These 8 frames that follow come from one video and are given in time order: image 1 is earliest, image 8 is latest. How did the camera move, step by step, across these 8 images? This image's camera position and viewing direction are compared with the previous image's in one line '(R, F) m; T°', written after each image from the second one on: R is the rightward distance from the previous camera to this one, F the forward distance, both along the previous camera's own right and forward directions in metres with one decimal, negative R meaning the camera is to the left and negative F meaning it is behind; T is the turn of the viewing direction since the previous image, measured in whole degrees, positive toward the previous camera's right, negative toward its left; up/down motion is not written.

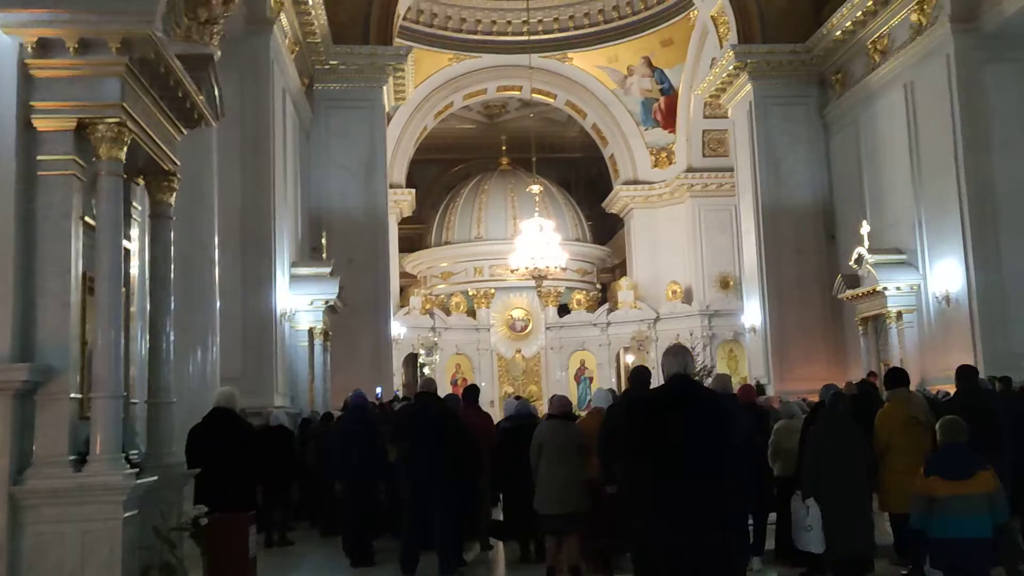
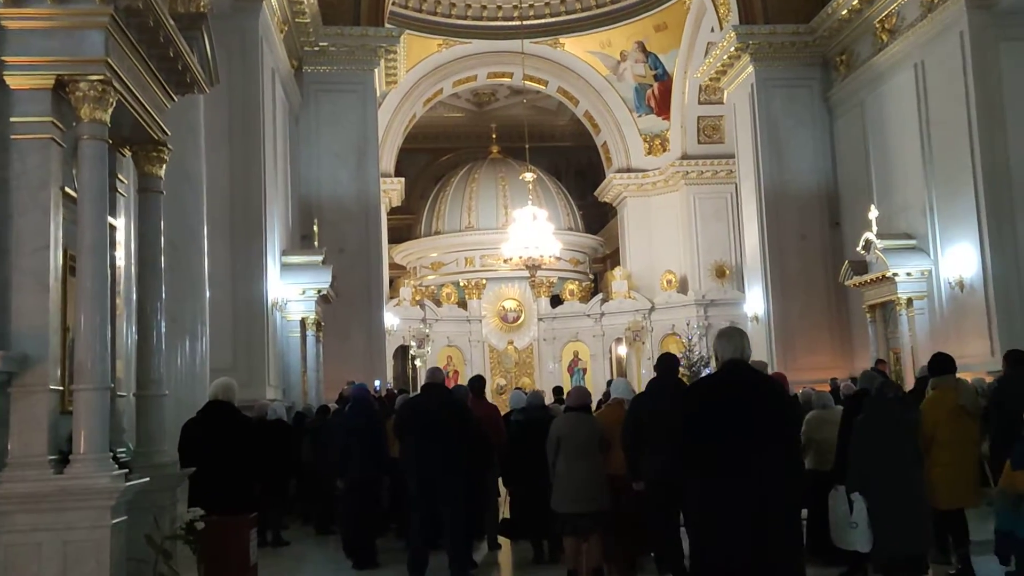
(-0.2, +0.4) m; +1°
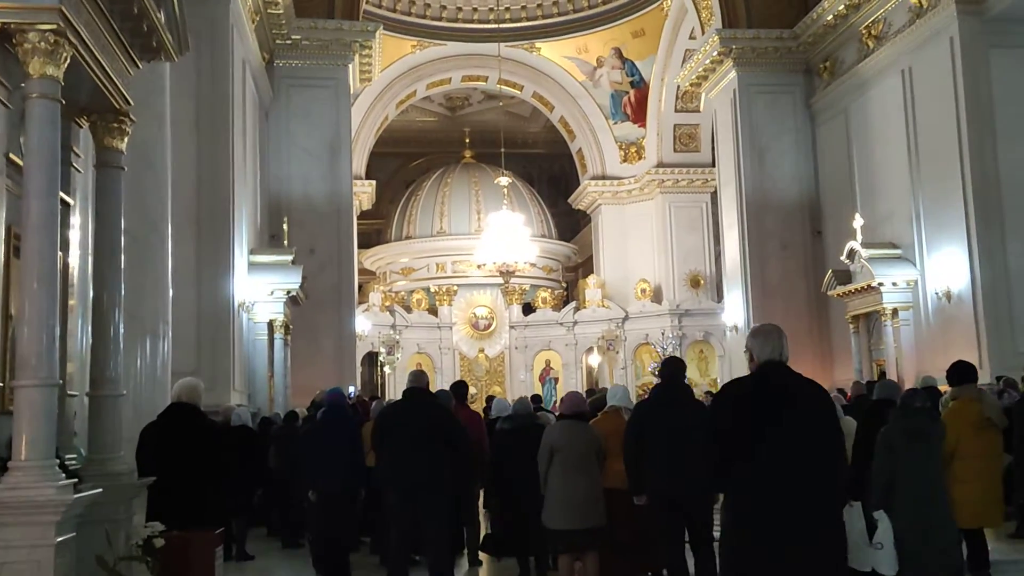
(-0.1, +0.4) m; +2°
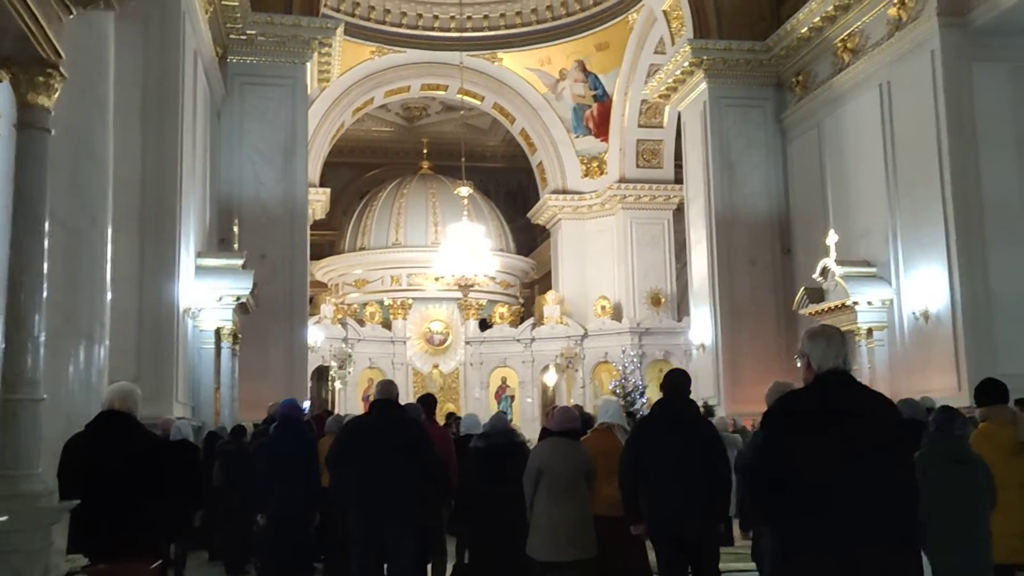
(-0.2, +0.6) m; +3°
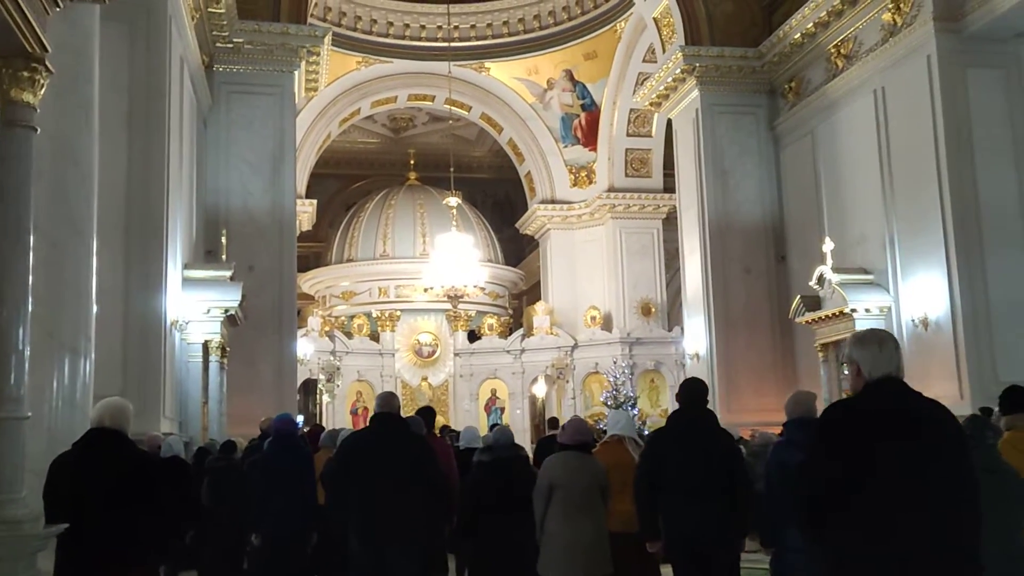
(-0.1, +0.2) m; +1°
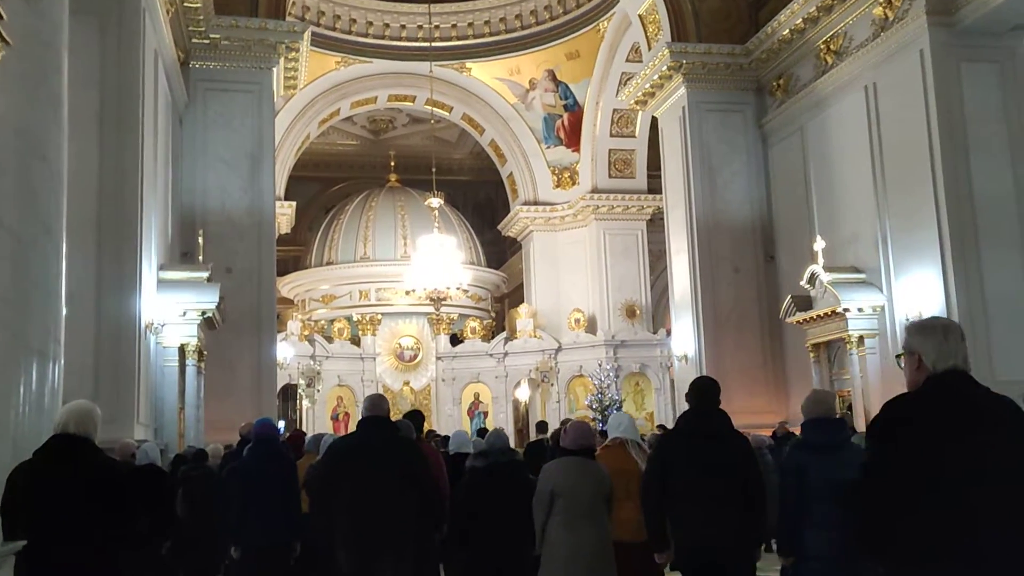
(-0.1, +0.3) m; +1°
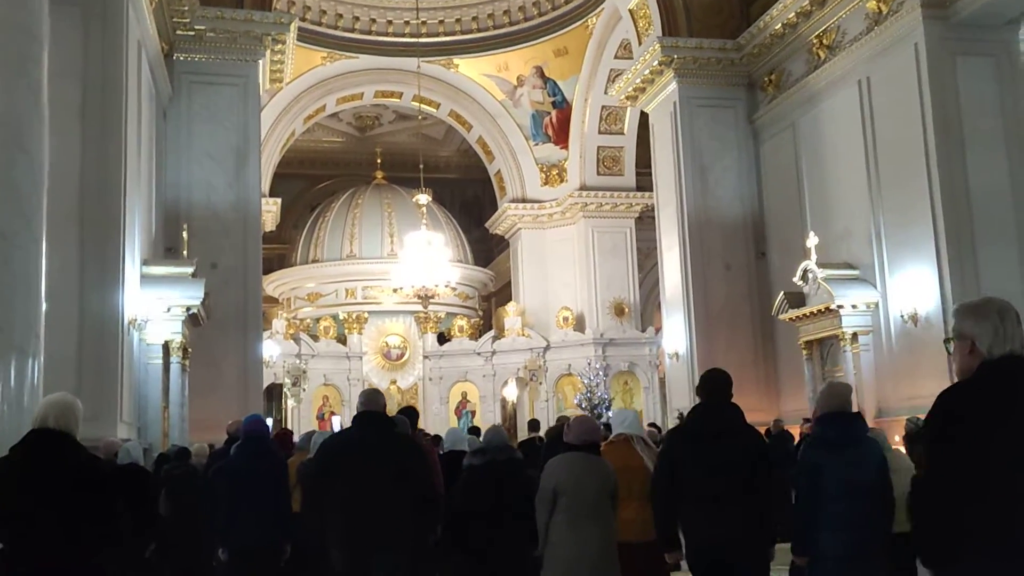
(-0.1, +0.2) m; +1°
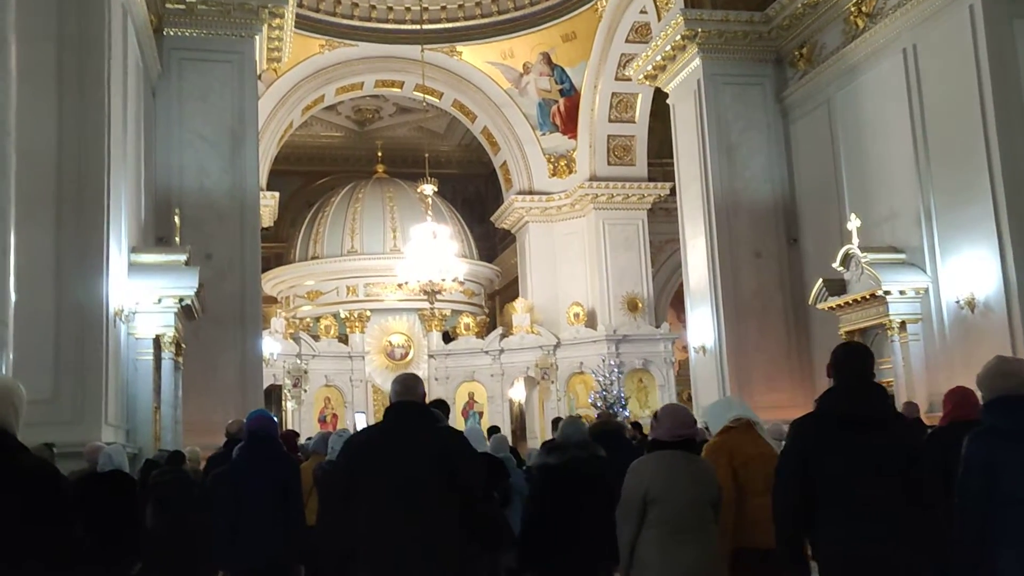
(-0.3, +0.9) m; 0°
